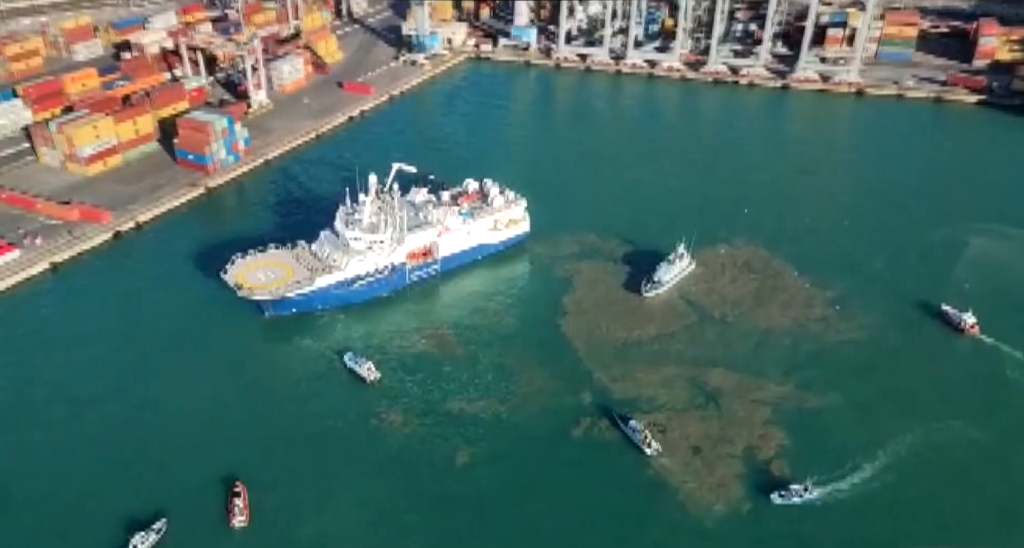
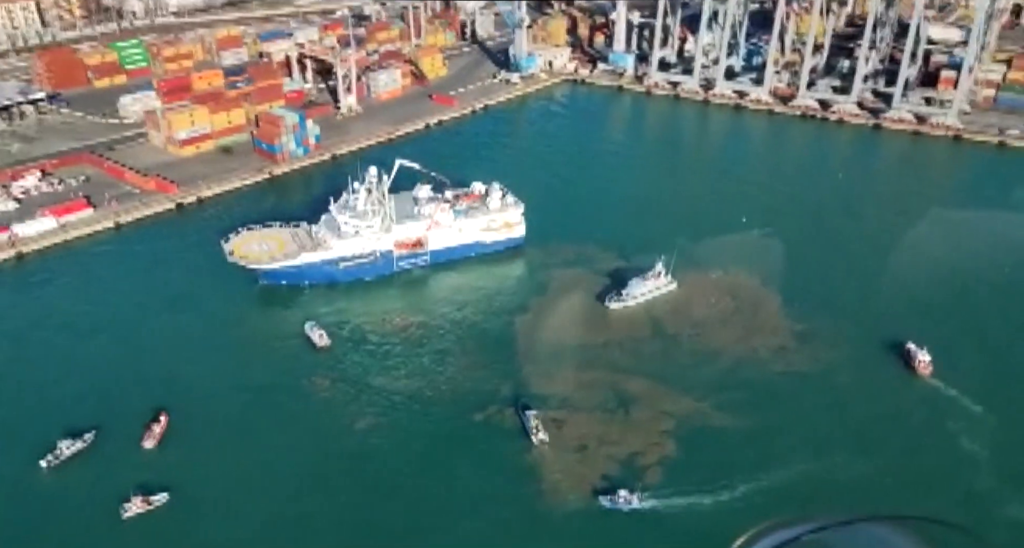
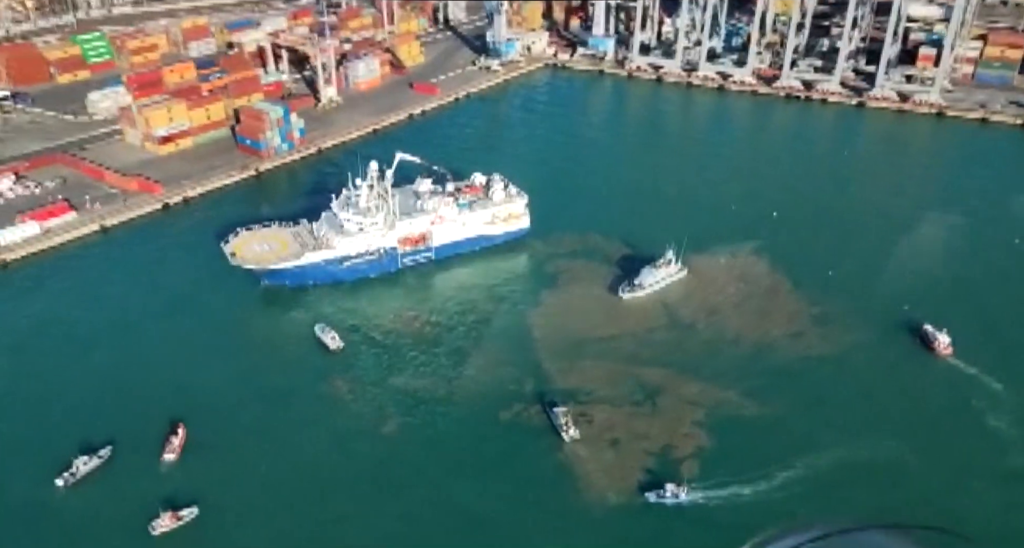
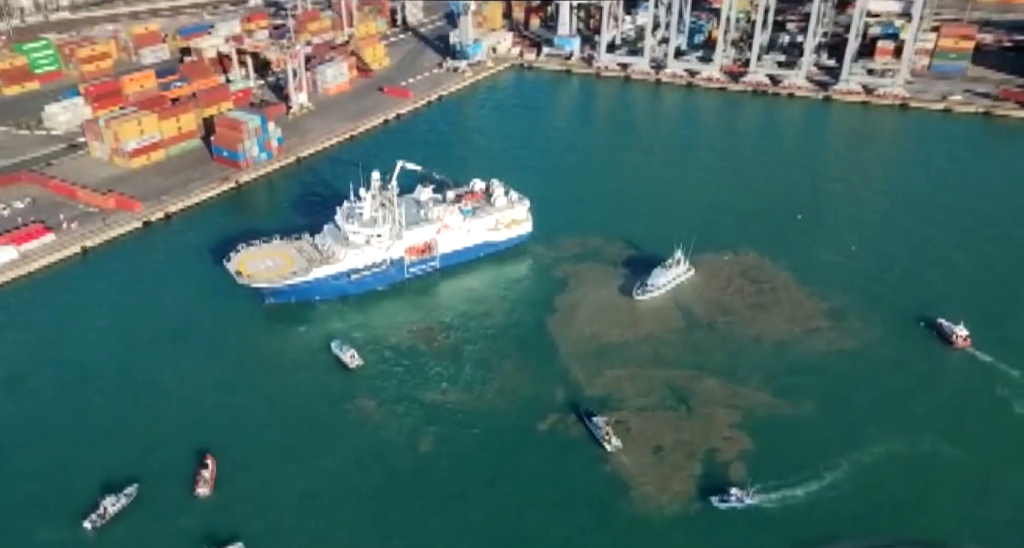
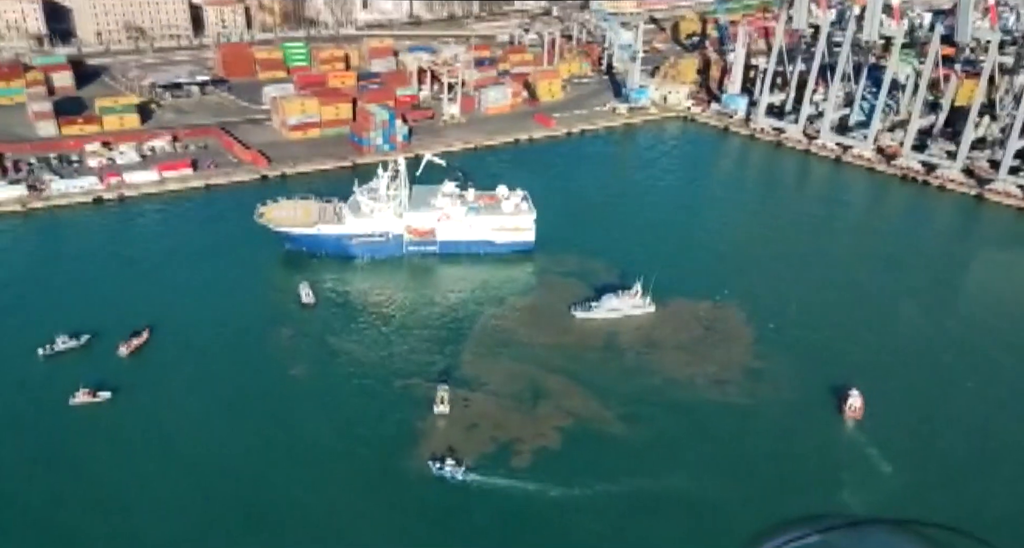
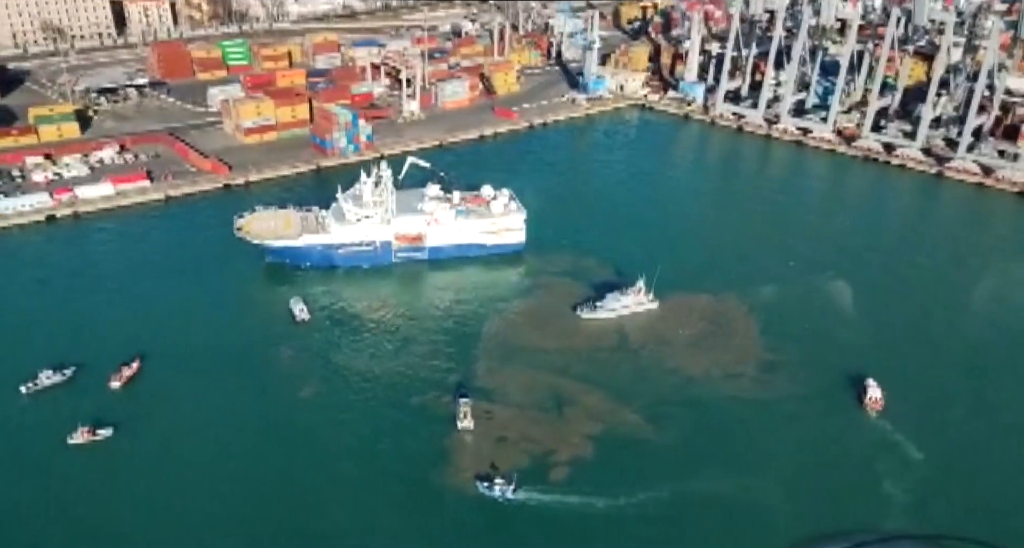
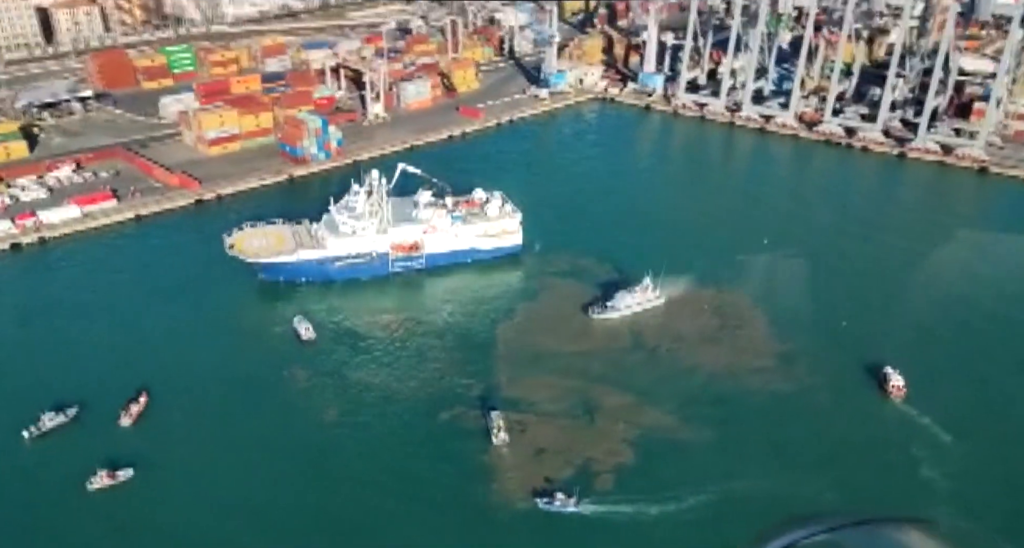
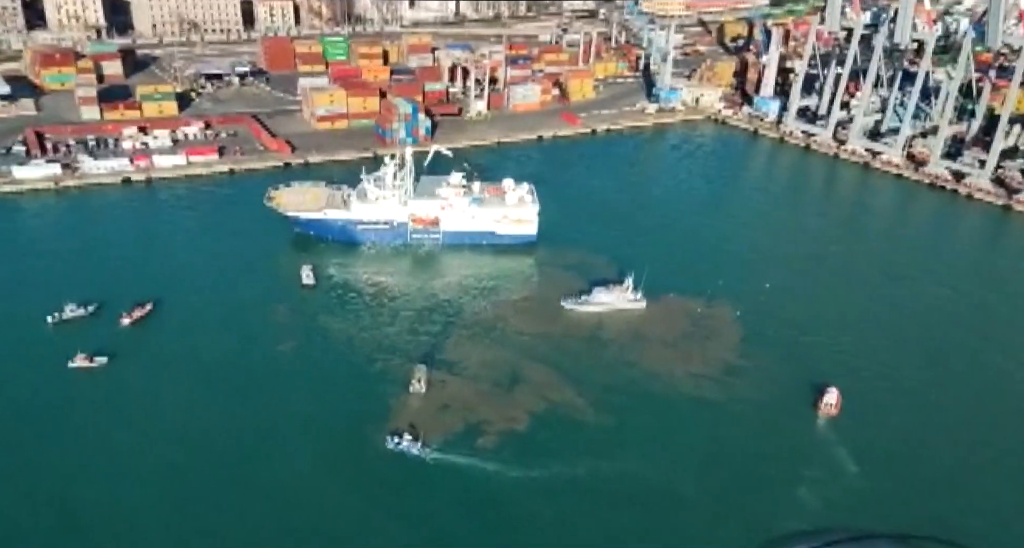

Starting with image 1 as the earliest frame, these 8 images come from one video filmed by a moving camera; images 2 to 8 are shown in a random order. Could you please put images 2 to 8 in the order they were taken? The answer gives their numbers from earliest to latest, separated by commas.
4, 3, 2, 7, 6, 5, 8
